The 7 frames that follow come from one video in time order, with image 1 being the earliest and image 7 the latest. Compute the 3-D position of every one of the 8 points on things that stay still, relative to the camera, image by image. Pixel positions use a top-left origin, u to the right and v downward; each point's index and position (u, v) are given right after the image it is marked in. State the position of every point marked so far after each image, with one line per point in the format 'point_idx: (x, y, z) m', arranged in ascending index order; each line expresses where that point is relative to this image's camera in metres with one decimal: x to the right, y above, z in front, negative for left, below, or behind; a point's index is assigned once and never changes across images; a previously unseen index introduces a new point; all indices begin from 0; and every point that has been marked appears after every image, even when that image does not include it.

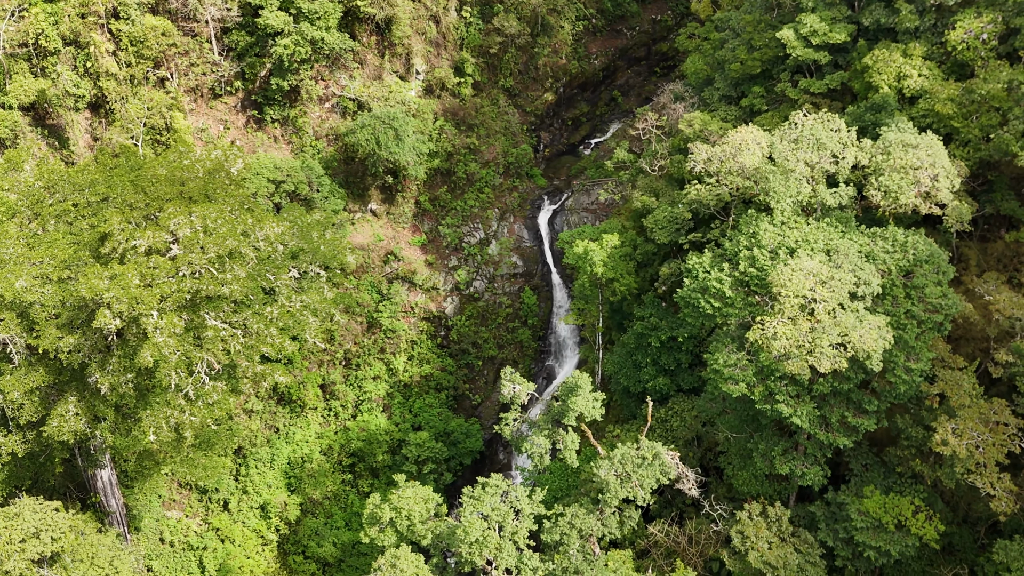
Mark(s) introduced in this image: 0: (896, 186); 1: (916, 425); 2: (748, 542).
0: (+9.0, +2.3, +12.3) m
1: (+9.7, -3.3, +13.3) m
2: (+5.6, -6.1, +13.1) m
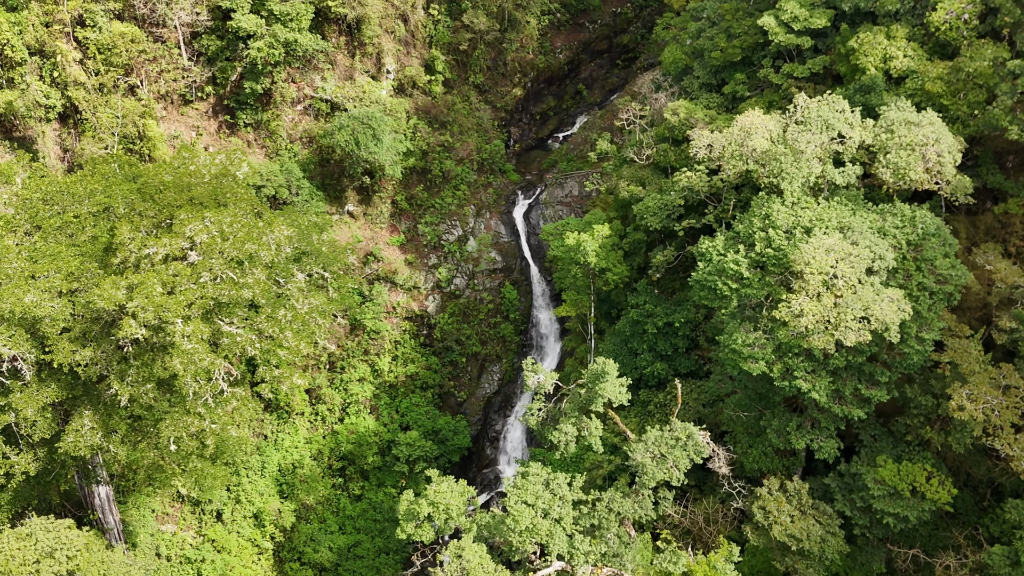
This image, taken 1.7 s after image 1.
0: (+9.3, +2.9, +12.8) m
1: (+10.3, -2.6, +13.9) m
2: (+6.3, -5.6, +13.5) m
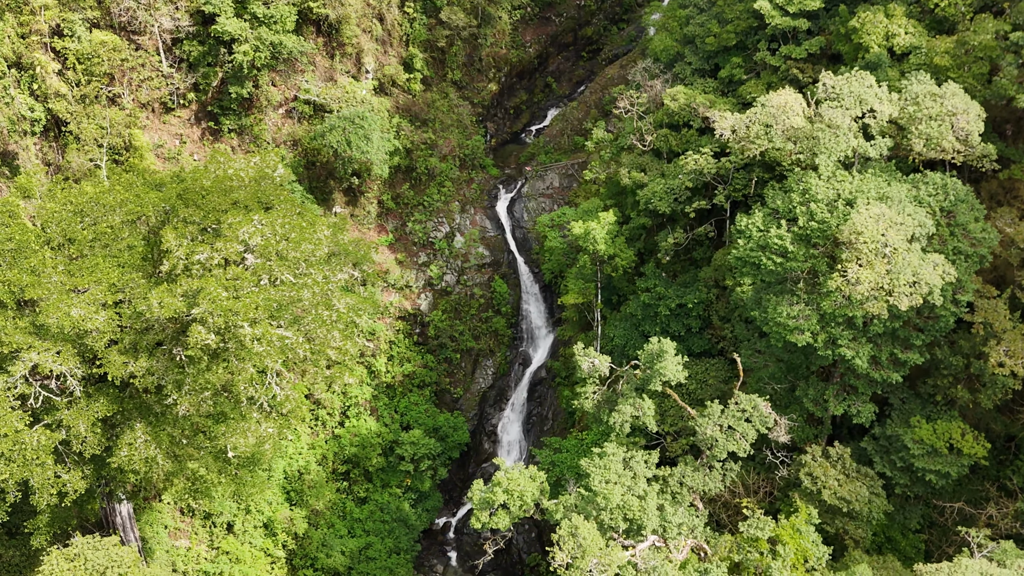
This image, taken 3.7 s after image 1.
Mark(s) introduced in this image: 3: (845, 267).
0: (+10.3, +3.7, +13.3) m
1: (+11.5, -1.7, +14.5) m
2: (+7.8, -4.9, +14.0) m
3: (+7.6, +0.5, +12.5) m
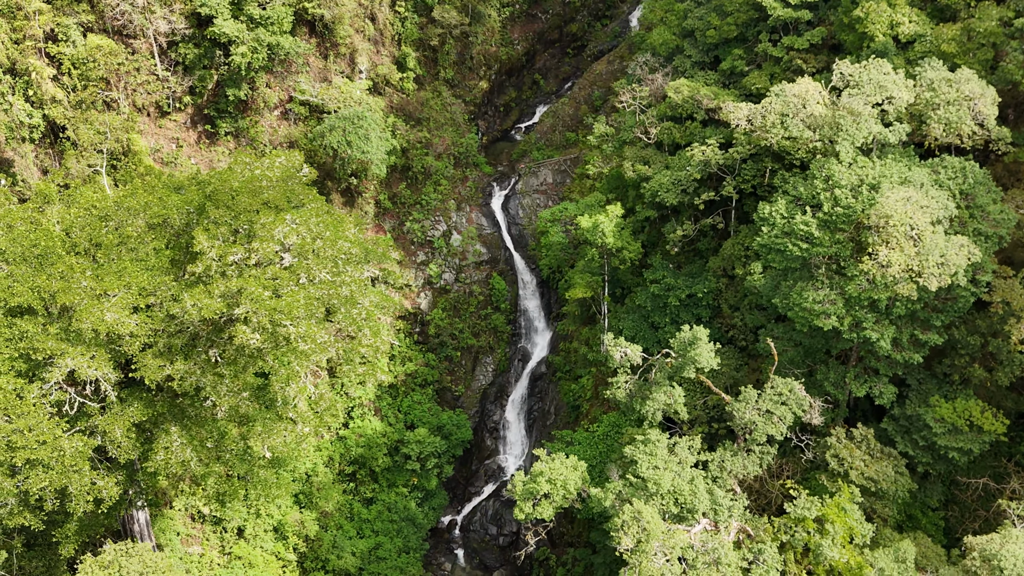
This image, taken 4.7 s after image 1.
0: (+10.9, +4.2, +13.6) m
1: (+12.3, -1.2, +14.8) m
2: (+8.6, -4.5, +14.2) m
3: (+8.4, +0.9, +12.7) m
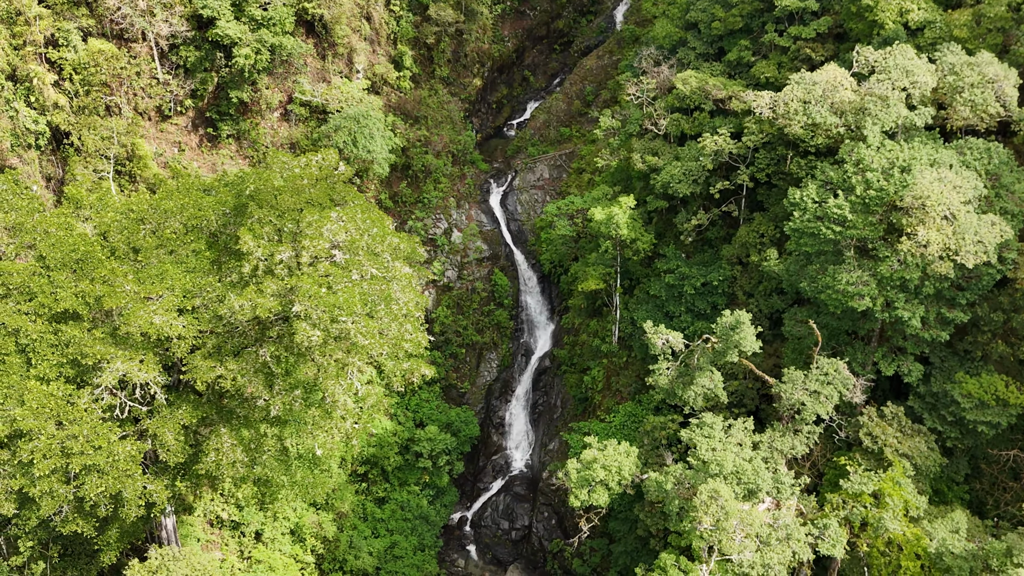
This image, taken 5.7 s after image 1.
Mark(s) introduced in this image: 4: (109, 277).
0: (+11.8, +4.8, +13.9) m
1: (+13.3, -0.6, +15.2) m
2: (+9.7, -4.0, +14.6) m
3: (+9.3, +1.3, +13.0) m
4: (-9.1, +0.3, +12.5) m
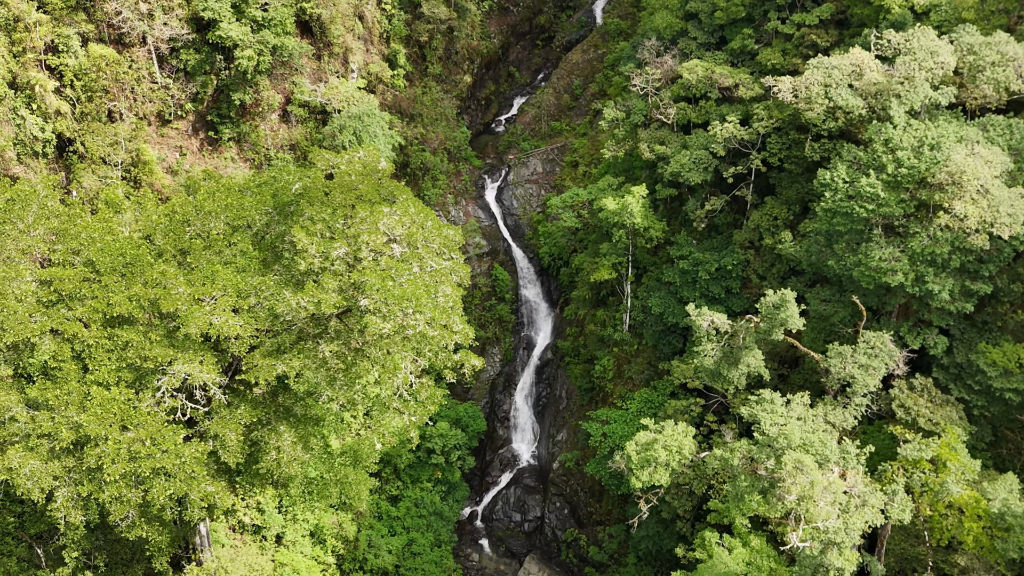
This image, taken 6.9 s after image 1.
0: (+12.7, +5.5, +14.4) m
1: (+14.4, +0.2, +15.8) m
2: (+11.0, -3.4, +15.1) m
3: (+10.4, +2.0, +13.5) m
4: (-8.0, +0.2, +12.6) m
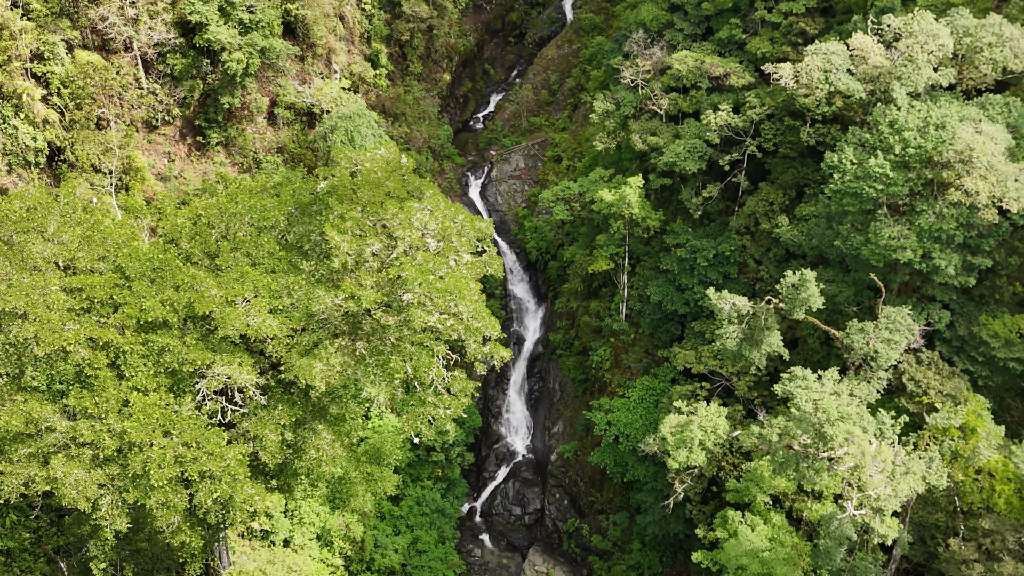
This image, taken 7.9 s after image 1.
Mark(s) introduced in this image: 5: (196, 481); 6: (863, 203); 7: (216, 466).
0: (+13.1, +6.2, +15.1) m
1: (+14.9, +1.0, +16.5) m
2: (+11.7, -2.7, +15.8) m
3: (+11.0, +2.6, +14.1) m
4: (-7.3, +0.1, +12.6) m
5: (-6.9, -4.1, +11.9) m
6: (+9.6, +2.3, +15.3) m
7: (-6.4, -3.8, +11.9) m
